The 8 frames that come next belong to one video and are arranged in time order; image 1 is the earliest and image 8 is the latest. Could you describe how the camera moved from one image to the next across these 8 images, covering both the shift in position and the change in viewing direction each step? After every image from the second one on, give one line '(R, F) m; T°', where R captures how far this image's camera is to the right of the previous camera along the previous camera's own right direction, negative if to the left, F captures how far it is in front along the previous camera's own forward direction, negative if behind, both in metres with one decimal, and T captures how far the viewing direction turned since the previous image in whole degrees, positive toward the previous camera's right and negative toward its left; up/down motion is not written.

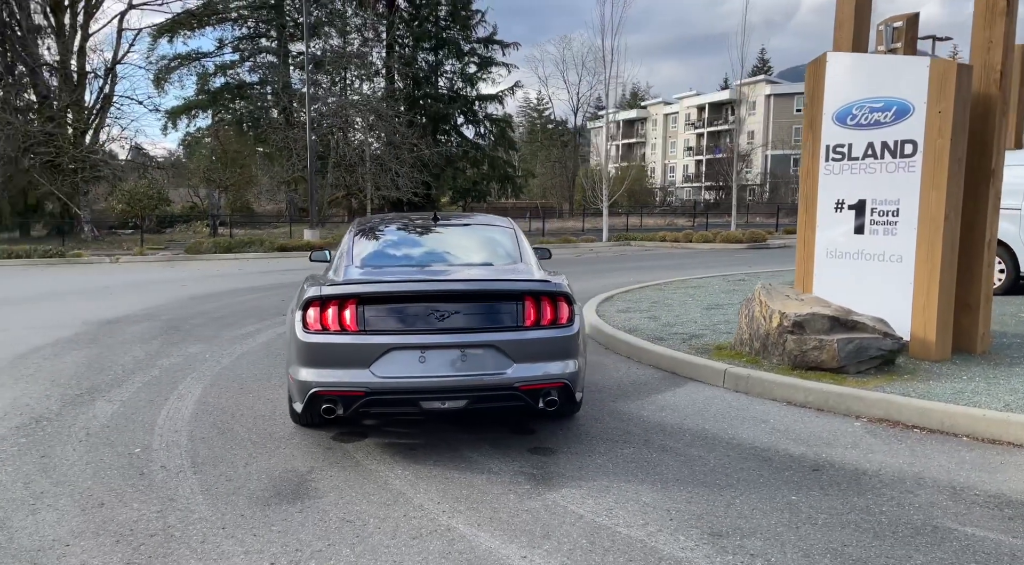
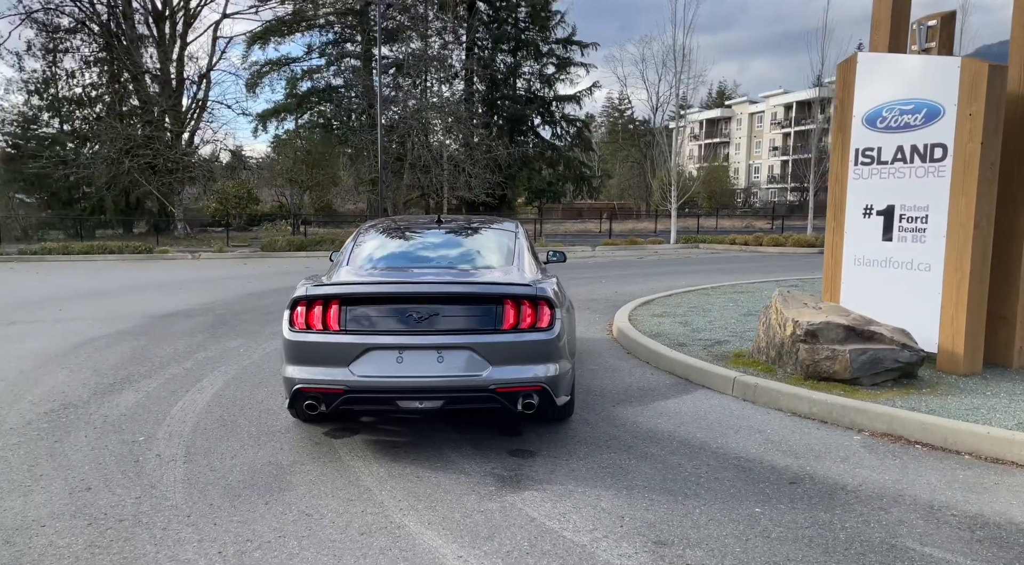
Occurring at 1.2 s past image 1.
(+0.5, 0.0) m; -5°
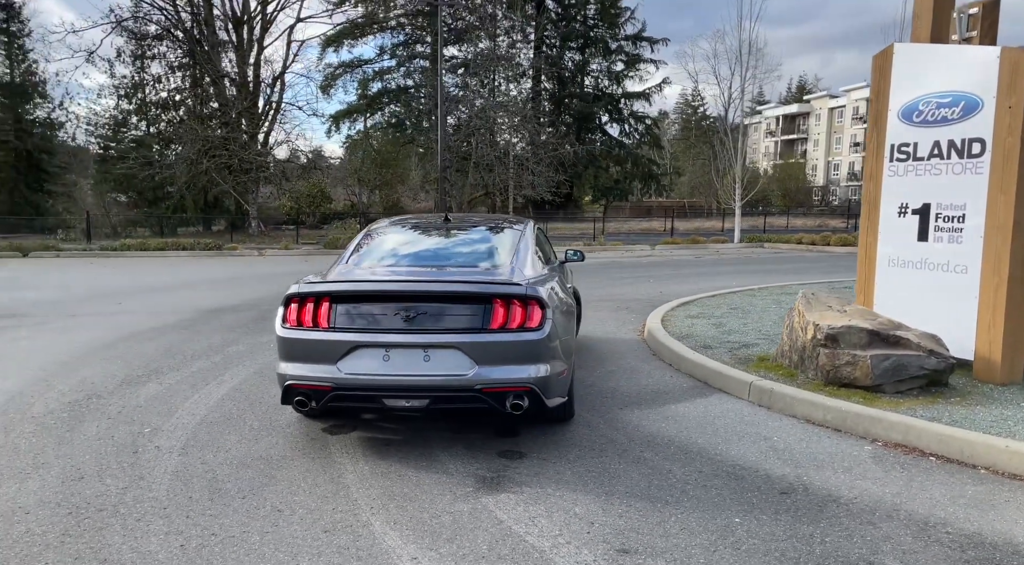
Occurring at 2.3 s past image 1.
(+0.4, +0.1) m; -4°
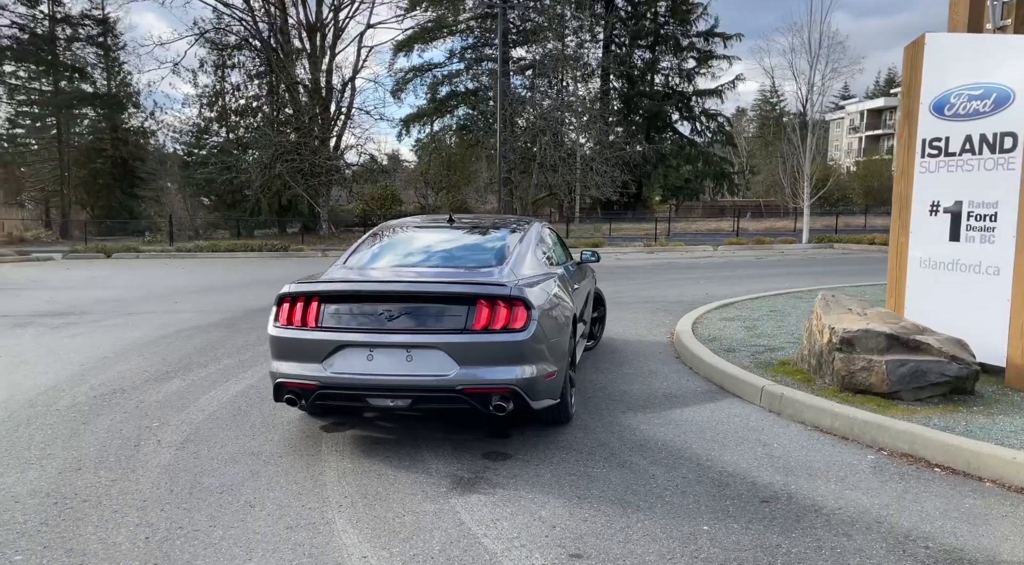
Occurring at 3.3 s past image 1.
(+0.4, 0.0) m; -5°
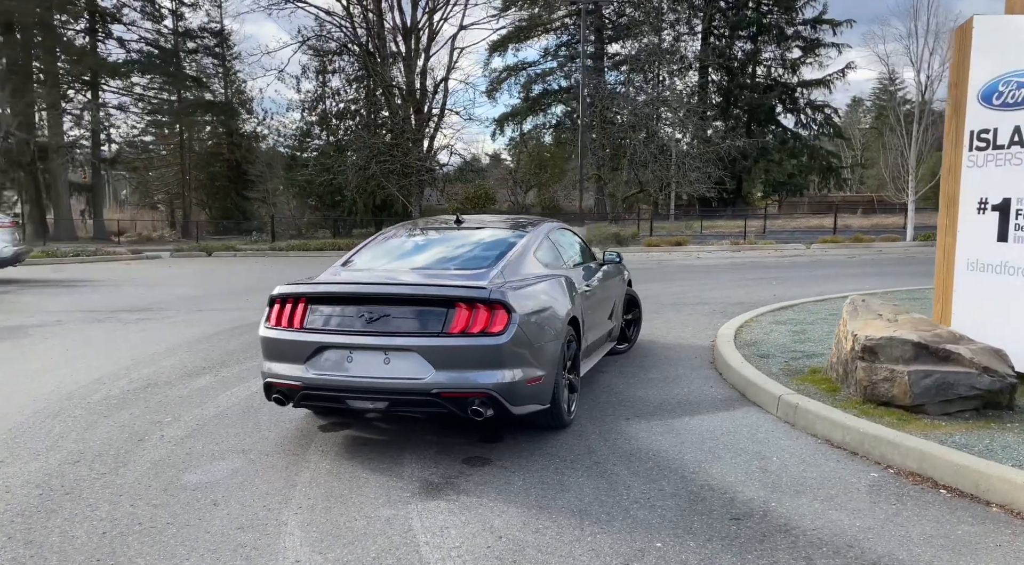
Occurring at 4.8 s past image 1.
(+0.5, +0.1) m; -6°
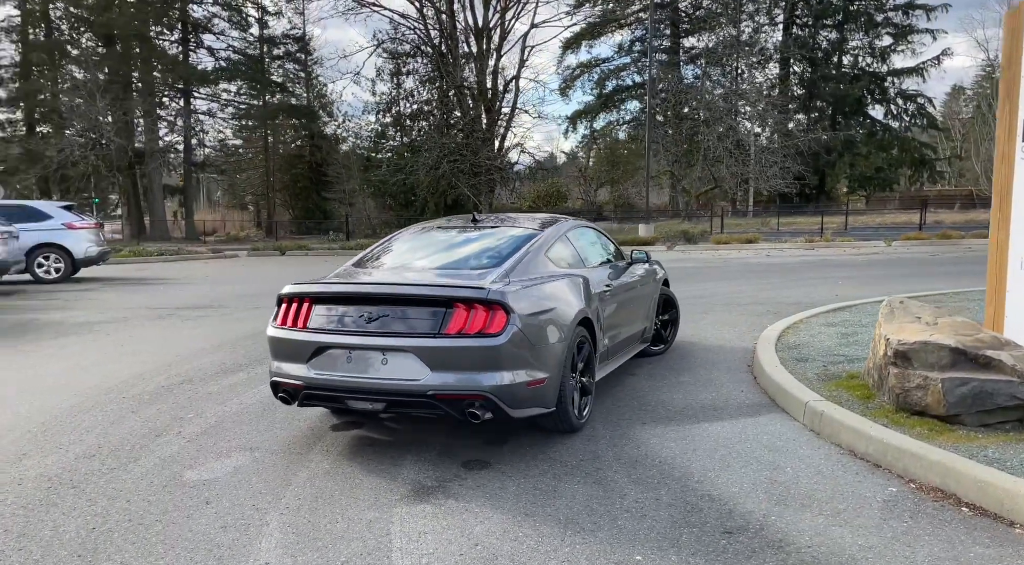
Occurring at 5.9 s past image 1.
(+0.4, +0.1) m; -5°
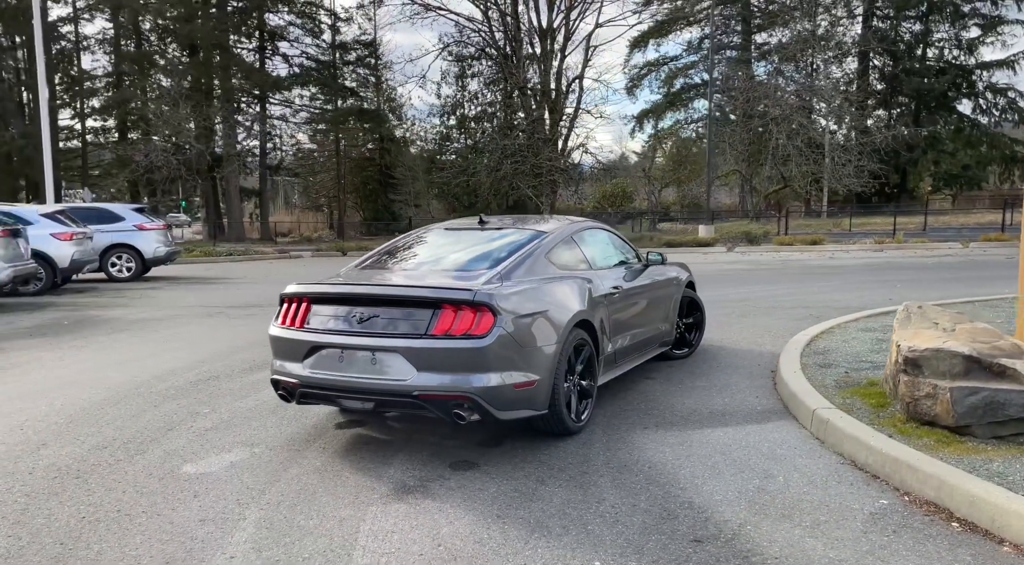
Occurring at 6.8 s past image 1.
(+0.4, 0.0) m; -4°
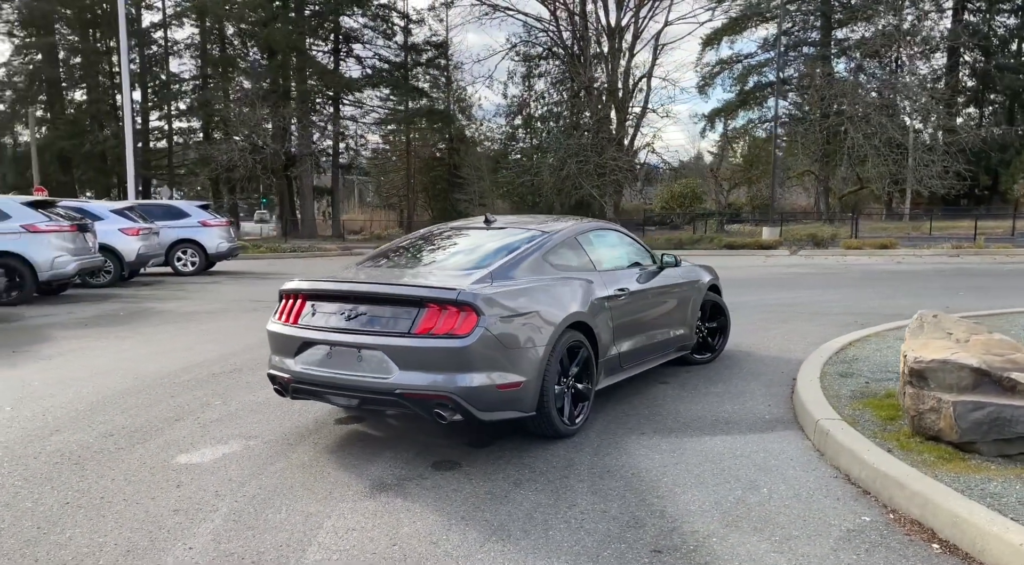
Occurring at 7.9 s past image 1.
(+0.4, 0.0) m; -4°
